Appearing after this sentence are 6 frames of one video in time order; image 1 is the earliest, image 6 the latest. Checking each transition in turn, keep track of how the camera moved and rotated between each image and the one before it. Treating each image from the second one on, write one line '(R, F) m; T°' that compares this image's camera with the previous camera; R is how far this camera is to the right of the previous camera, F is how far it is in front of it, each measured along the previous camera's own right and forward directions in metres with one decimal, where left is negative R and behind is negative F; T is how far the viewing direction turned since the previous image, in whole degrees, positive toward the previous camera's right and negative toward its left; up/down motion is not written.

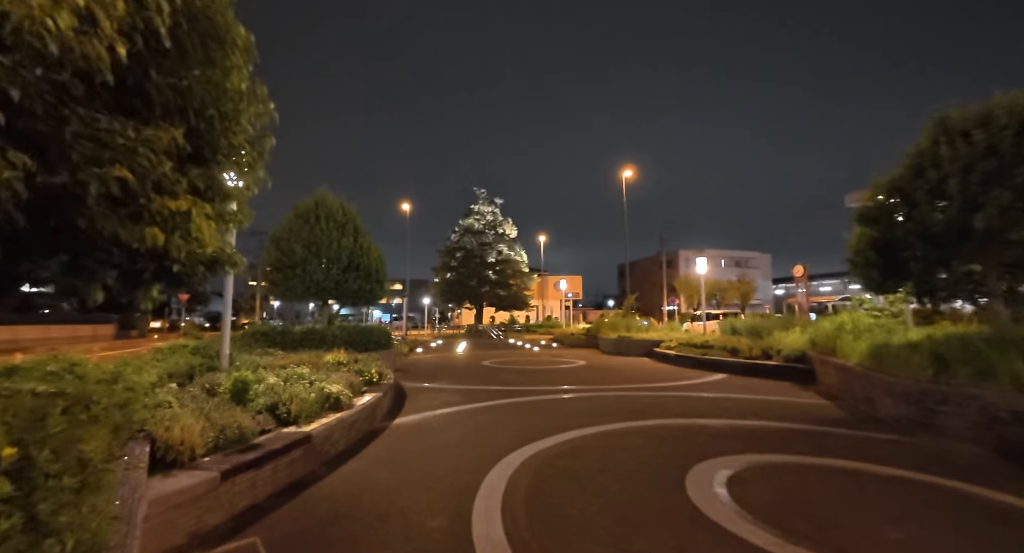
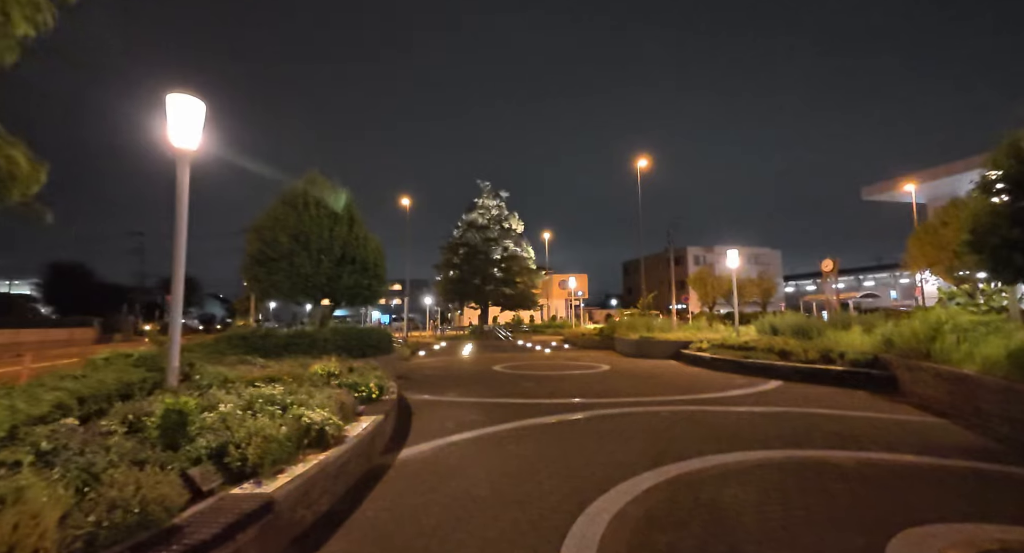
(-0.6, +2.1) m; 0°
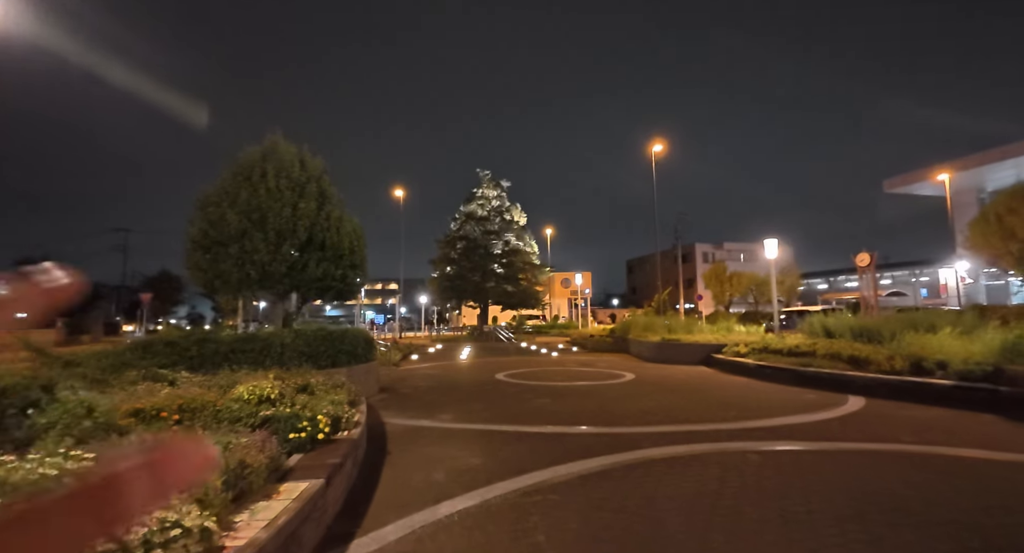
(-0.3, +2.8) m; 0°
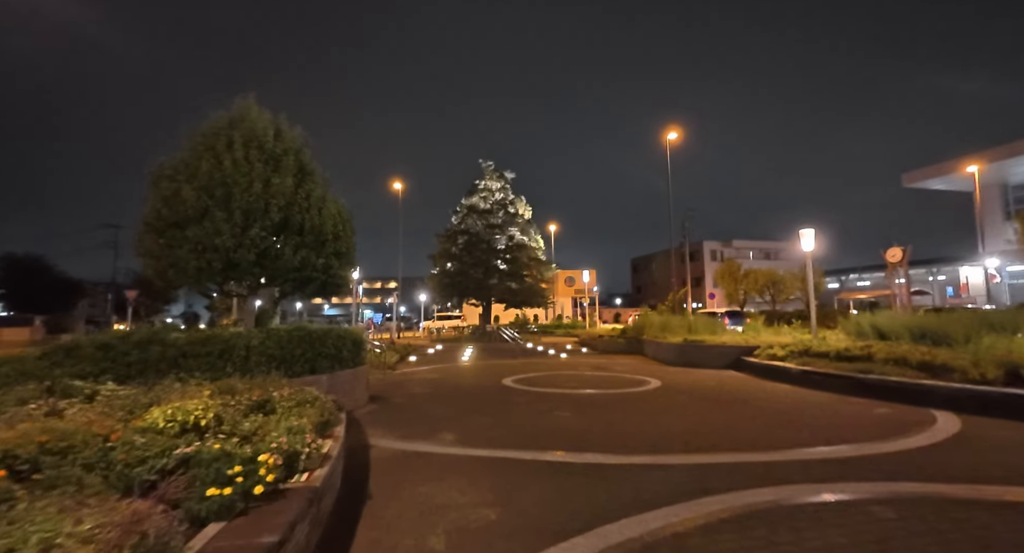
(-0.3, +1.8) m; 0°
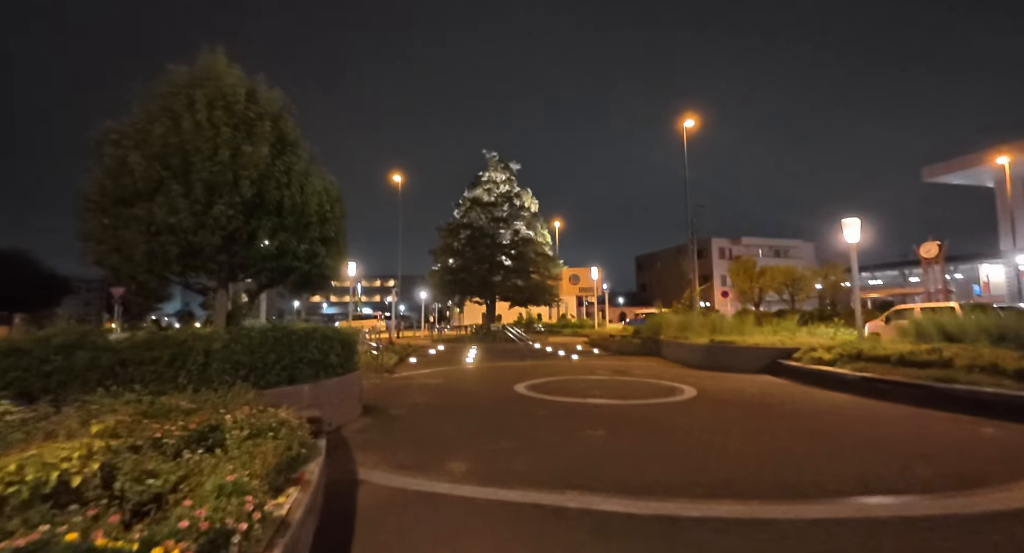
(-0.4, +1.7) m; 0°
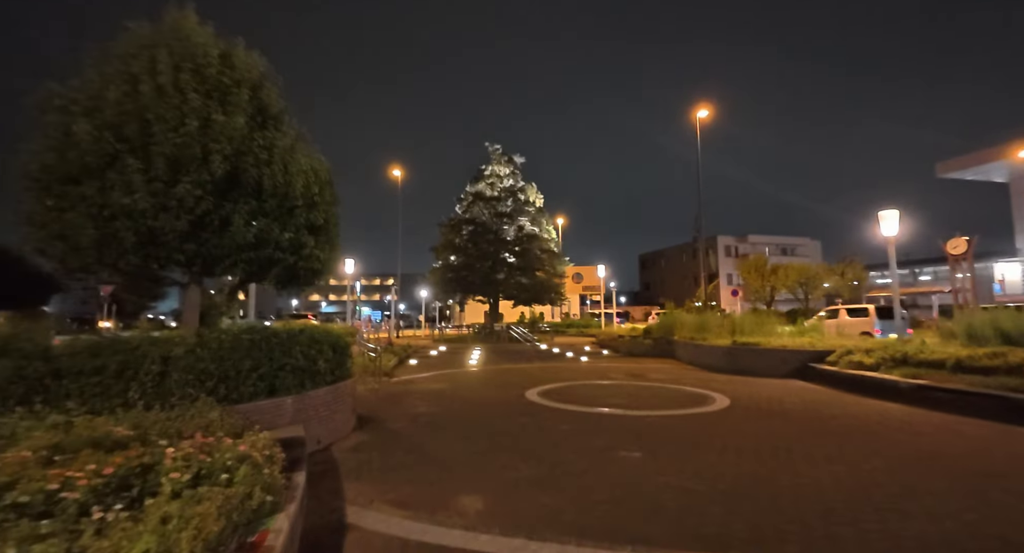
(-0.3, +1.2) m; 0°
